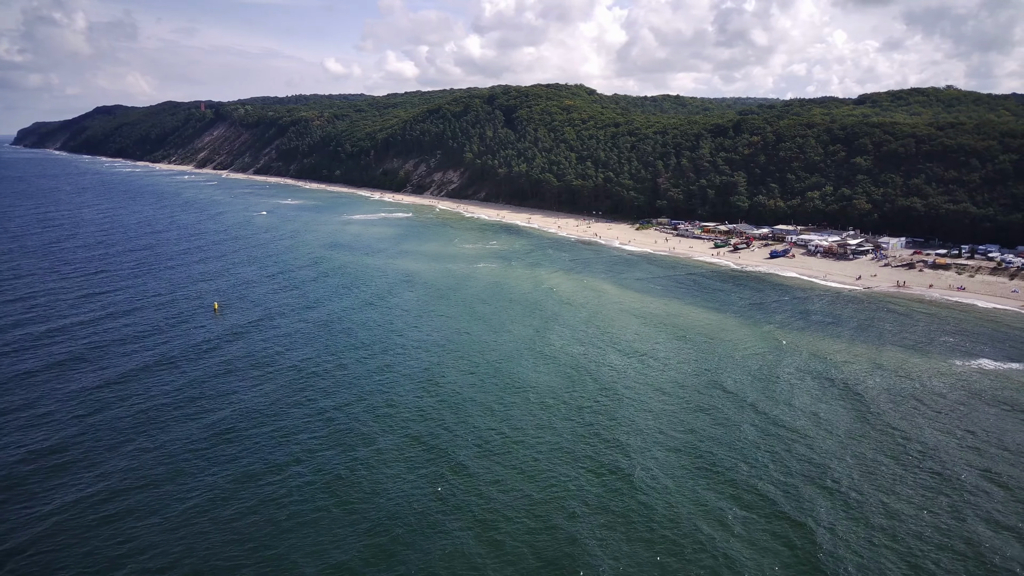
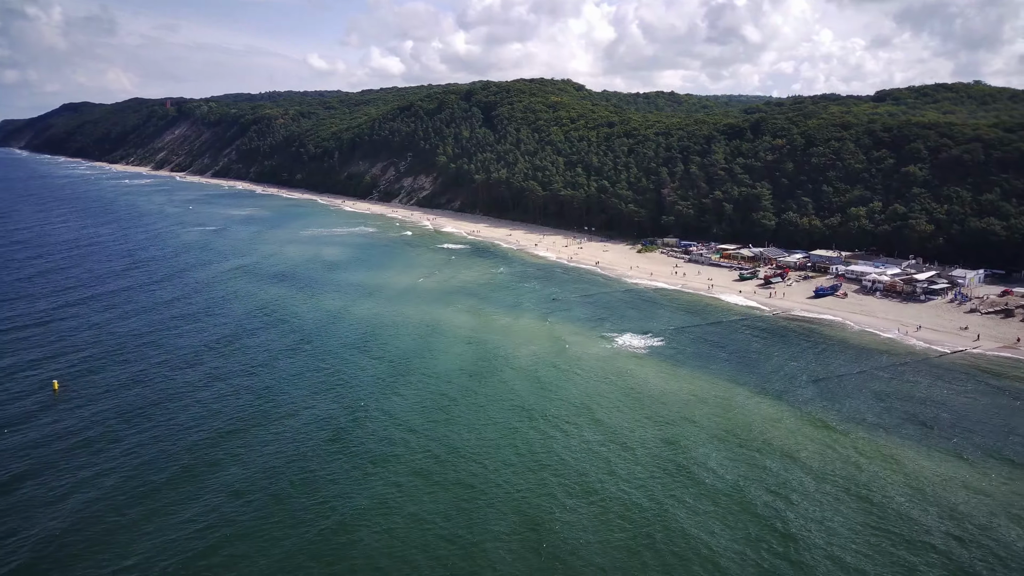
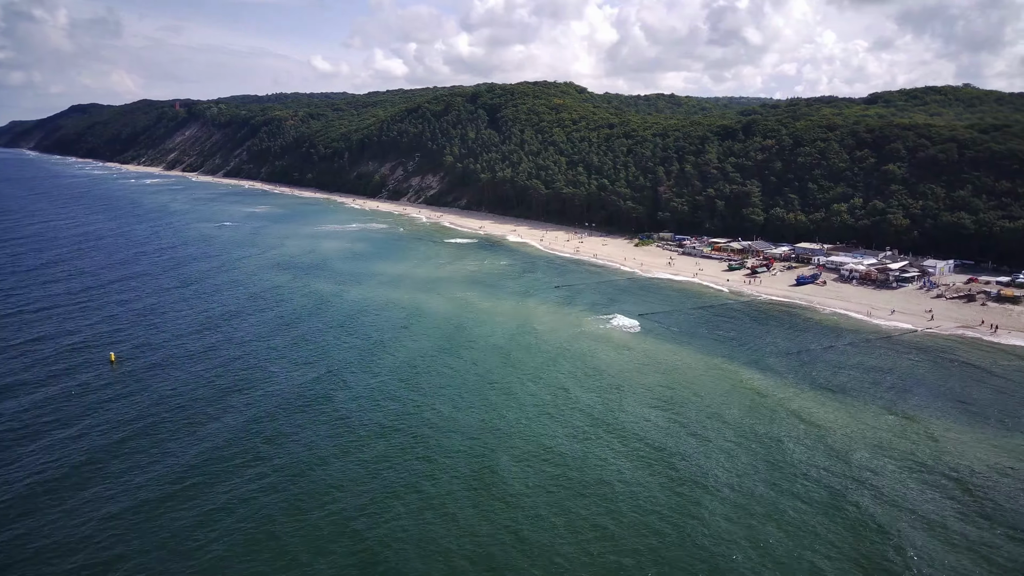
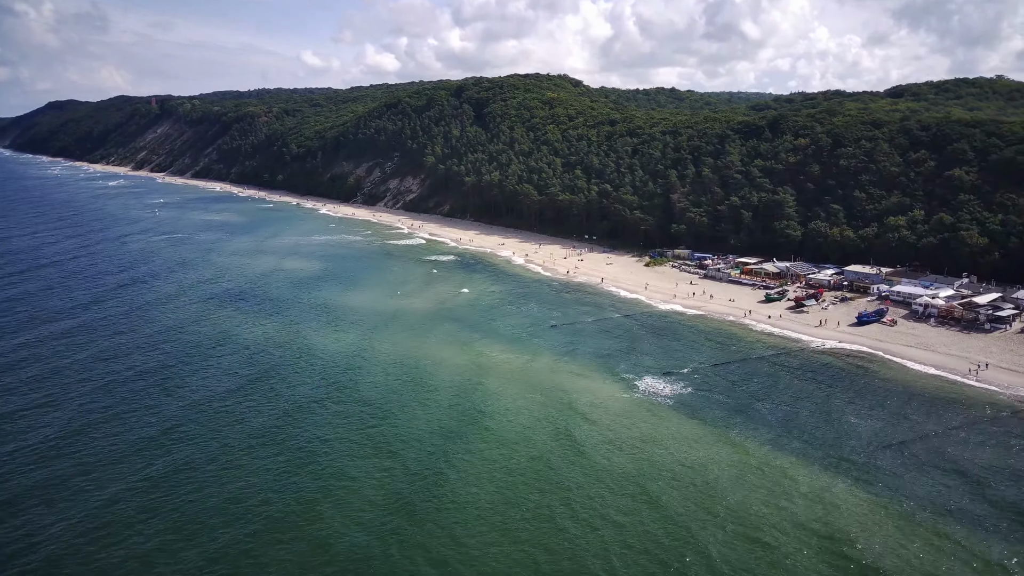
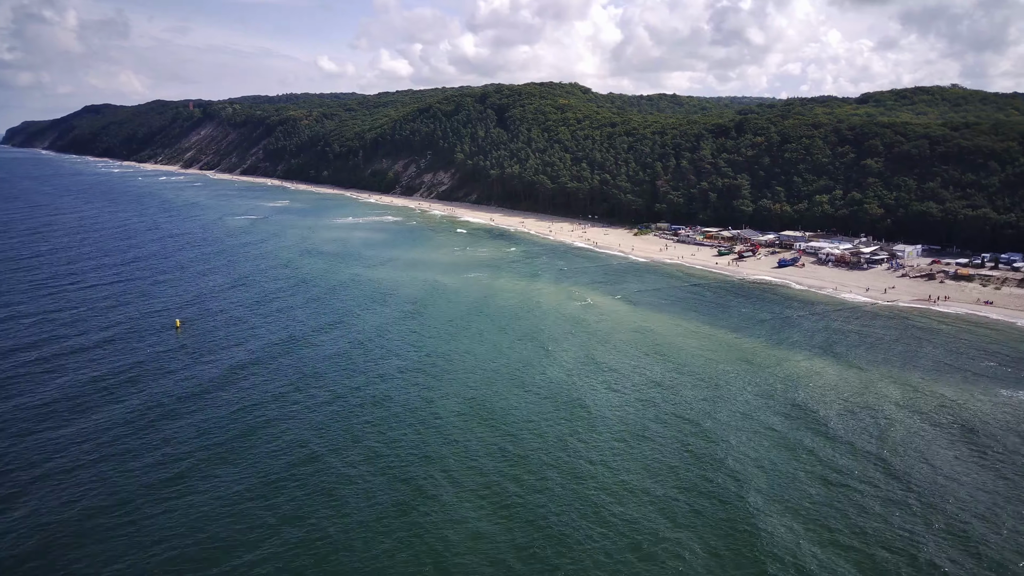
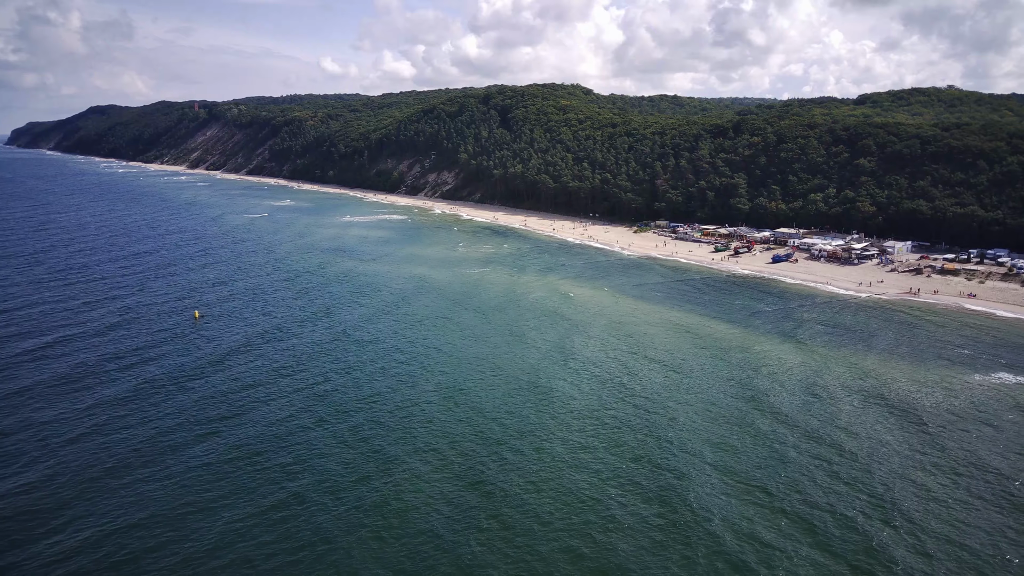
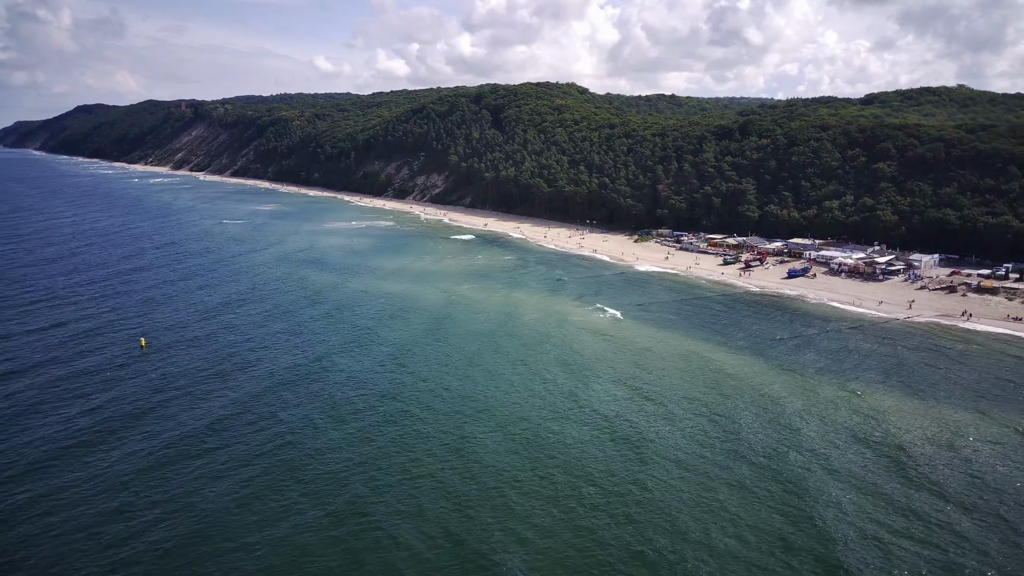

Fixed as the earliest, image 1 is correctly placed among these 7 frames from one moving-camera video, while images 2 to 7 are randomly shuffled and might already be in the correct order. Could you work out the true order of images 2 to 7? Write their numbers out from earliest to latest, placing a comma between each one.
6, 5, 7, 3, 2, 4
